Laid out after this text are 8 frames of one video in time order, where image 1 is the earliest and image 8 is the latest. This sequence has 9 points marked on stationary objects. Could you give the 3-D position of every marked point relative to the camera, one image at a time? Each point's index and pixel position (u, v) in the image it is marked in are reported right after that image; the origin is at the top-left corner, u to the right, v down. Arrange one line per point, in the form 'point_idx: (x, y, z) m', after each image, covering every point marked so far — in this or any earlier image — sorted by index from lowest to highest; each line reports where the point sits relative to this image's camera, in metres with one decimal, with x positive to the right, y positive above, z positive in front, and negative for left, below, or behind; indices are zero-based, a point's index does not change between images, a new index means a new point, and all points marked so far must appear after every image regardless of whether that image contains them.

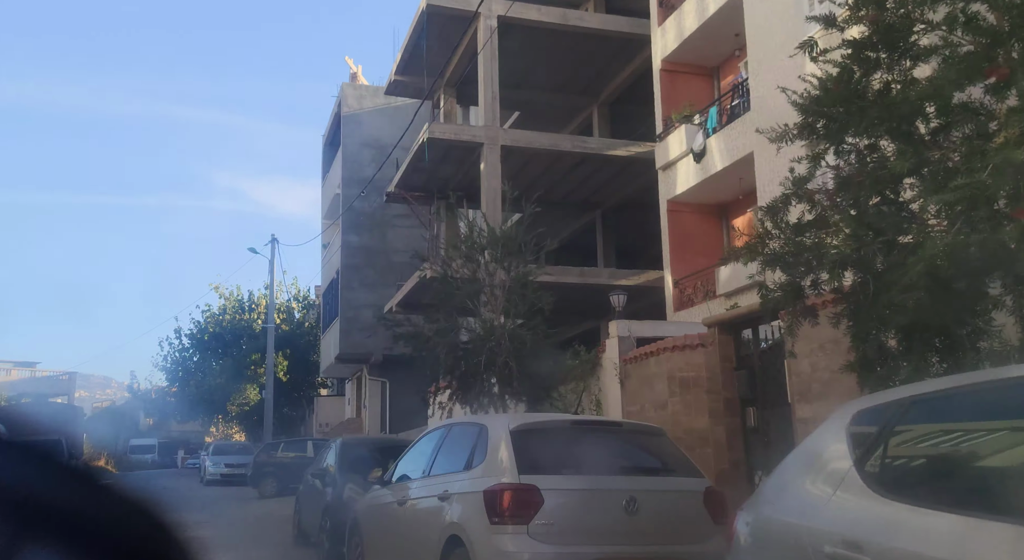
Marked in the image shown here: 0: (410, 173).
0: (-2.1, +2.2, +19.8) m
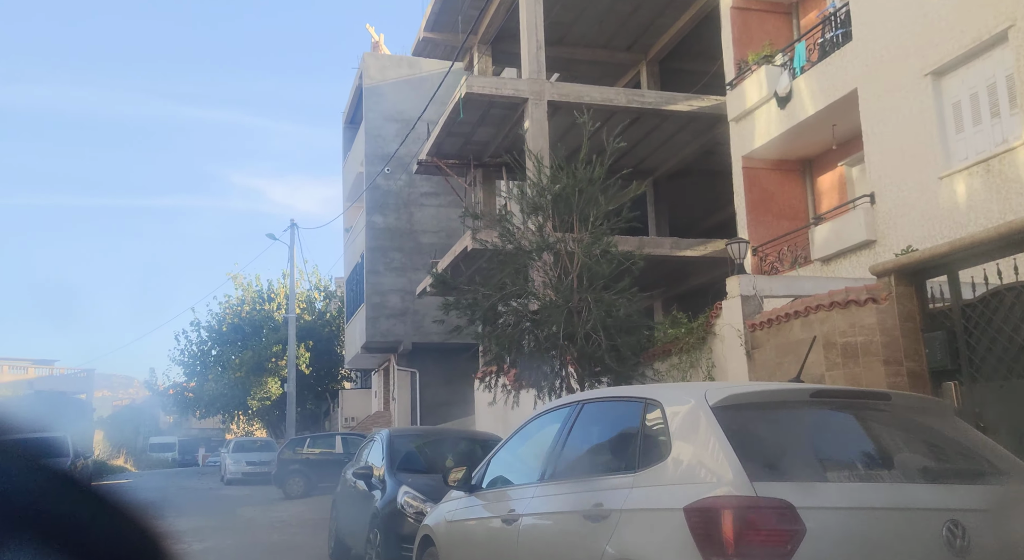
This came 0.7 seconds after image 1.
0: (-1.3, +2.7, +17.9) m
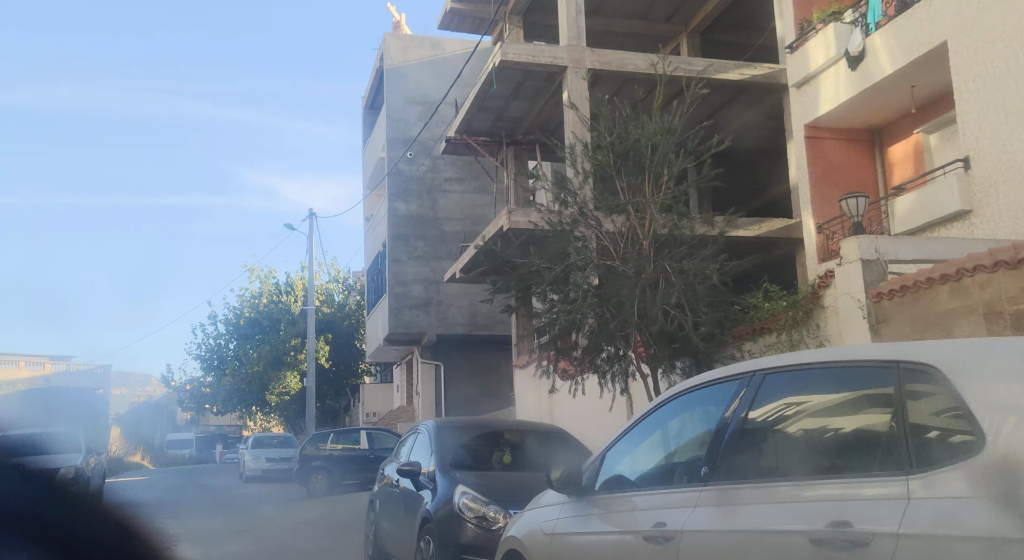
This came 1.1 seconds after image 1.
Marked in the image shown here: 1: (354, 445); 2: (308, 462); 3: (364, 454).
0: (-0.7, +2.9, +16.9) m
1: (-3.2, -3.3, +19.3) m
2: (-4.0, -3.6, +18.8) m
3: (-3.0, -3.5, +19.1) m
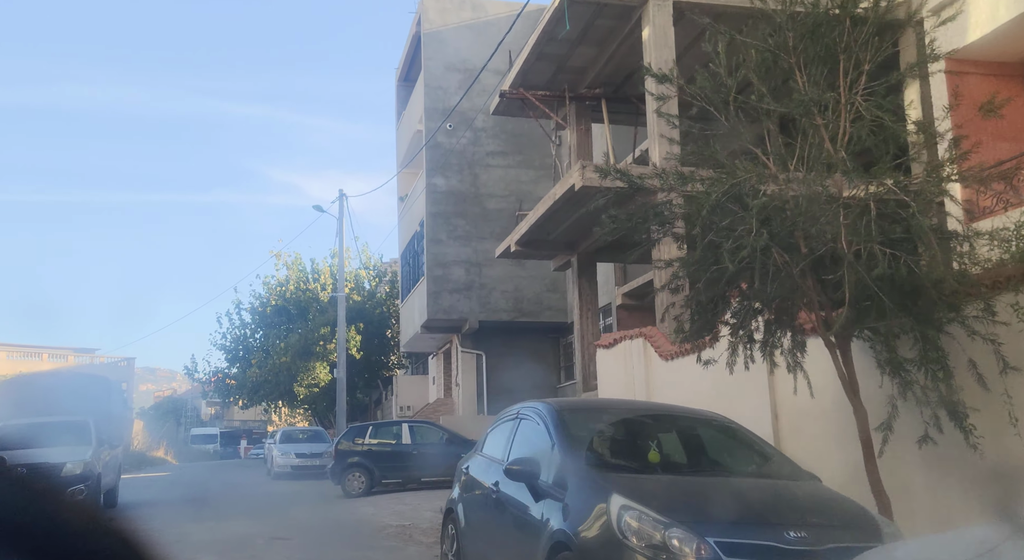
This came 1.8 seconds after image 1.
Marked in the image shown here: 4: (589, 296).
0: (+0.3, +3.4, +14.8) m
1: (-2.1, -2.9, +17.3) m
2: (-3.0, -3.2, +16.9) m
3: (-1.9, -3.0, +17.2) m
4: (+1.3, -0.3, +15.6) m
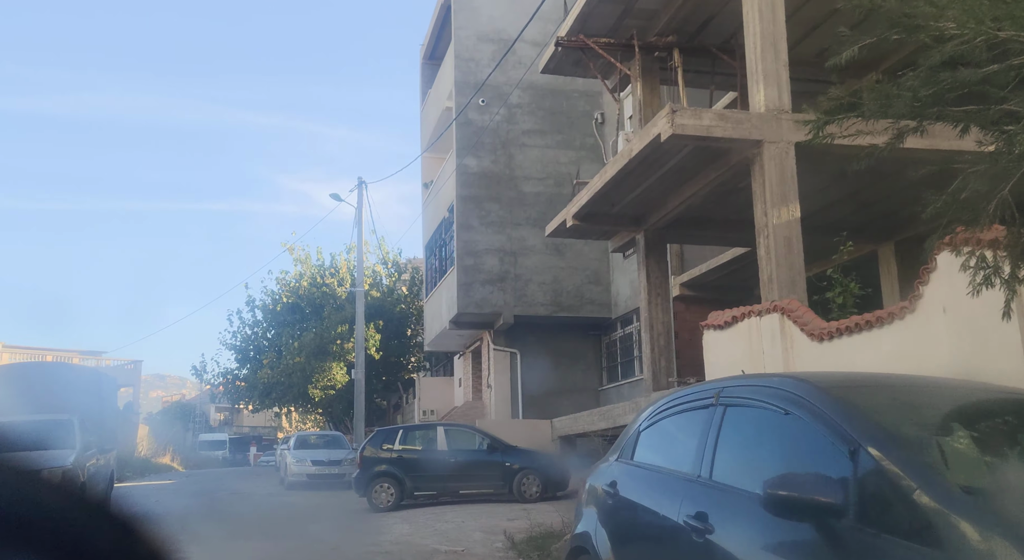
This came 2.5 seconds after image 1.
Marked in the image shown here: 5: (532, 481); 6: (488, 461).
0: (+1.1, +3.7, +12.6) m
1: (-1.3, -2.6, +15.1) m
2: (-2.2, -2.9, +14.6) m
3: (-1.1, -2.8, +14.9) m
4: (+2.0, 0.0, +13.3) m
5: (+0.3, -3.1, +14.7) m
6: (-0.4, -2.8, +14.9) m
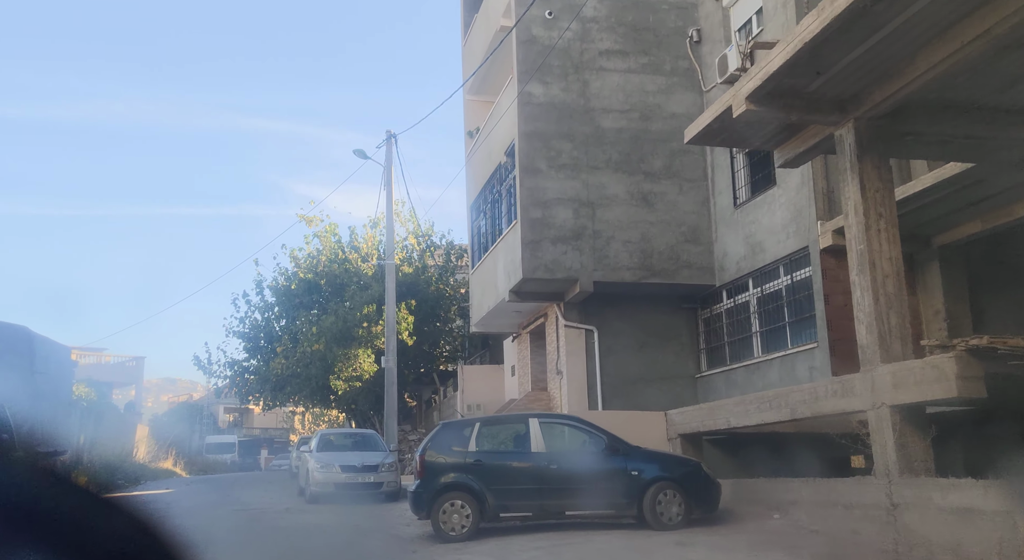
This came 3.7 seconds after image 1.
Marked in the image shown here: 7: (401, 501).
0: (+2.4, +4.4, +8.1) m
1: (0.0, -1.8, +10.6) m
2: (-0.8, -2.1, +10.1) m
3: (+0.2, -2.0, +10.4) m
4: (+3.4, +0.8, +8.8) m
5: (+1.7, -2.3, +10.1) m
6: (+1.0, -2.0, +10.3) m
7: (-2.0, -3.9, +16.9) m
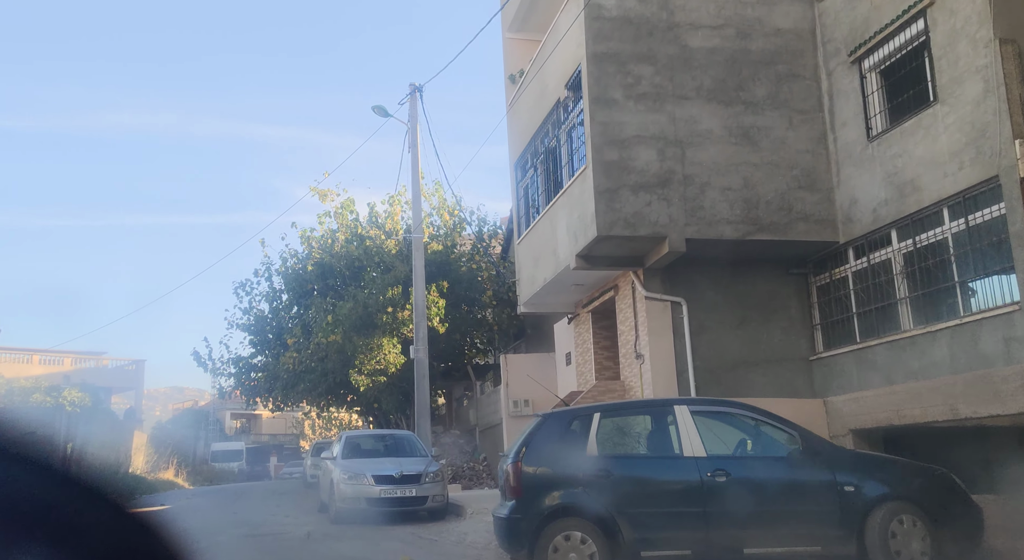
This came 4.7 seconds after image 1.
0: (+3.3, +5.1, +4.5) m
1: (+1.0, -1.2, +7.0) m
2: (+0.2, -1.5, +6.6) m
3: (+1.3, -1.4, +6.8) m
4: (+4.3, +1.5, +5.2) m
5: (+2.7, -1.7, +6.6) m
6: (+2.0, -1.4, +6.8) m
7: (-0.9, -3.4, +13.4) m
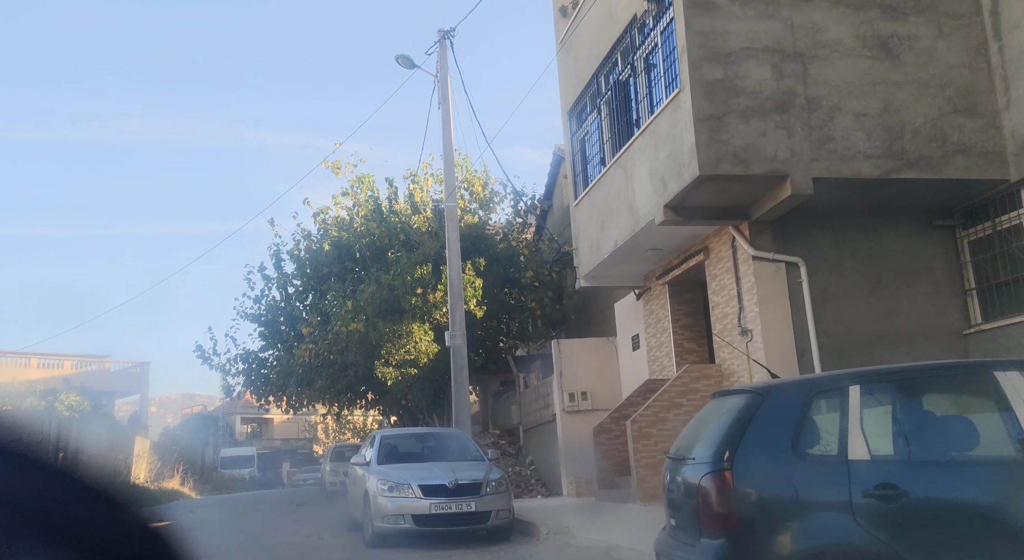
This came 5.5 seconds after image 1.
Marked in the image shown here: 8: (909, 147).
0: (+4.1, +5.7, +1.5) m
1: (+1.9, -0.7, +4.0) m
2: (+1.0, -1.0, +3.6) m
3: (+2.1, -0.8, +3.8) m
4: (+5.1, +2.1, +2.2) m
5: (+3.5, -1.1, +3.5) m
6: (+2.8, -0.8, +3.7) m
7: (+0.1, -2.9, +10.4) m
8: (+4.5, +1.5, +10.8) m
